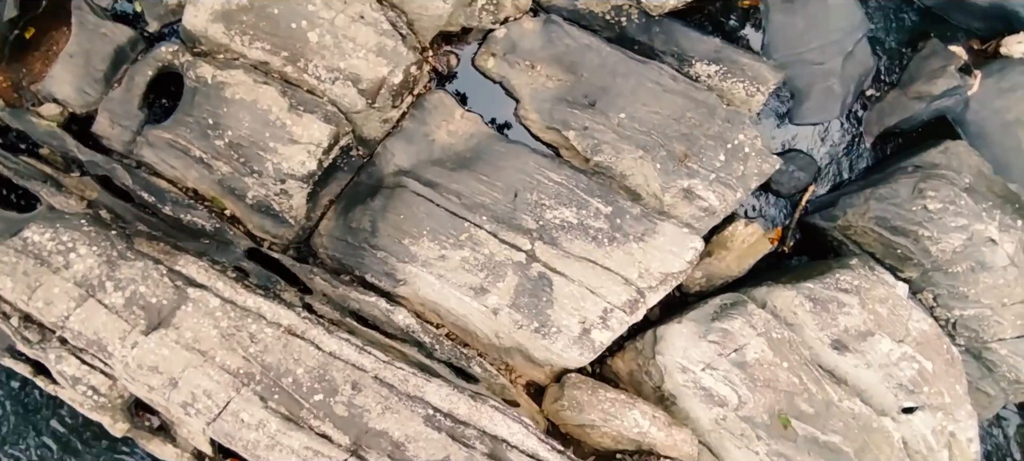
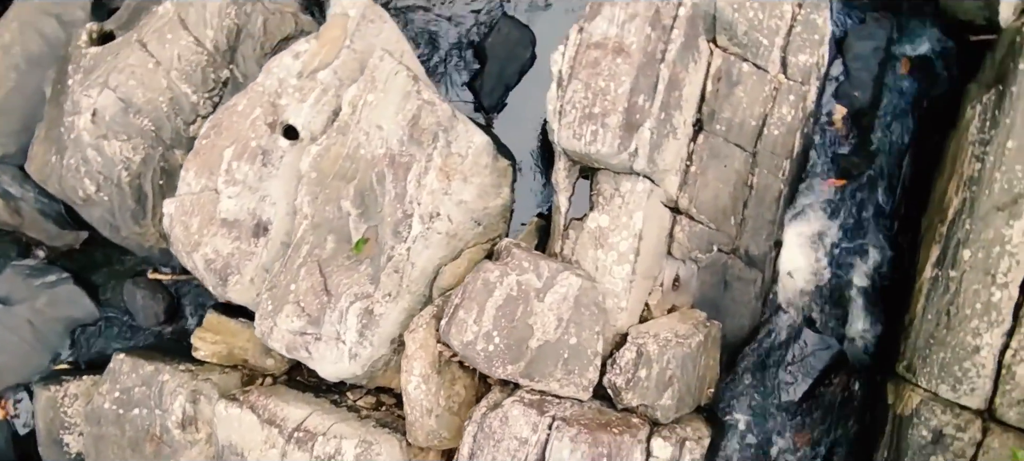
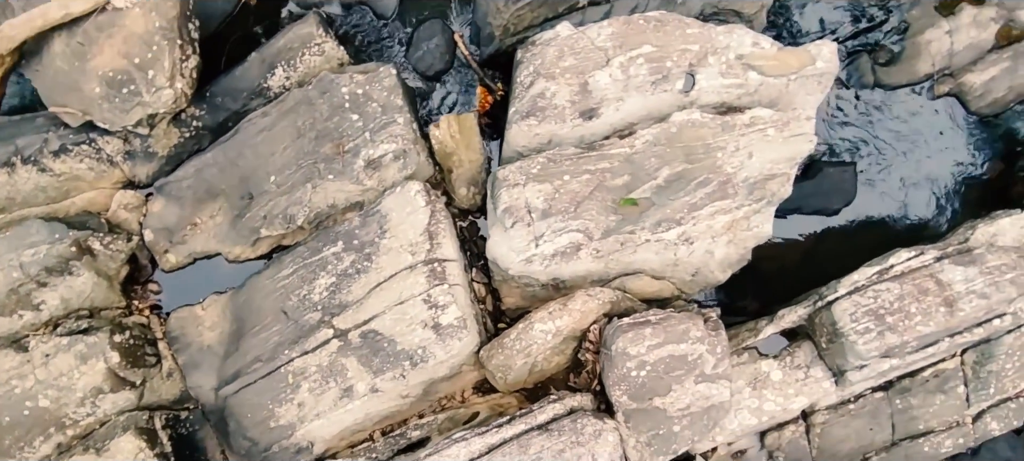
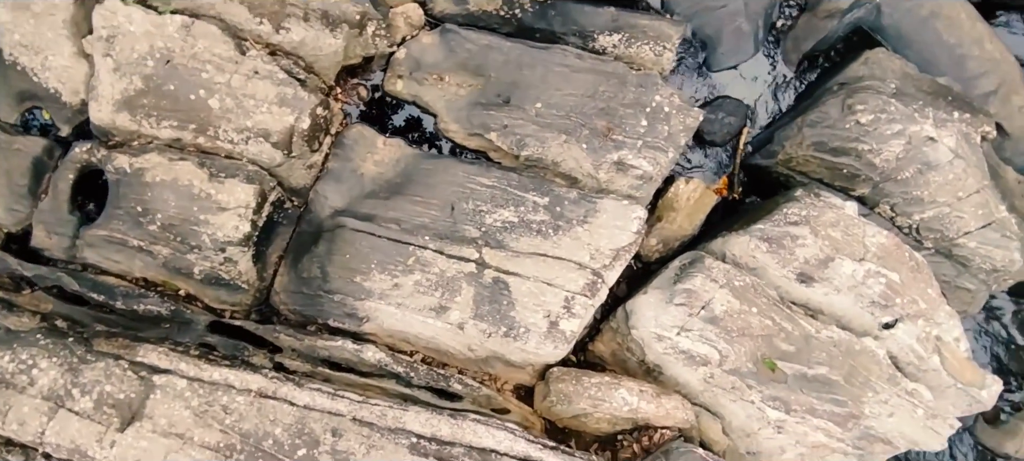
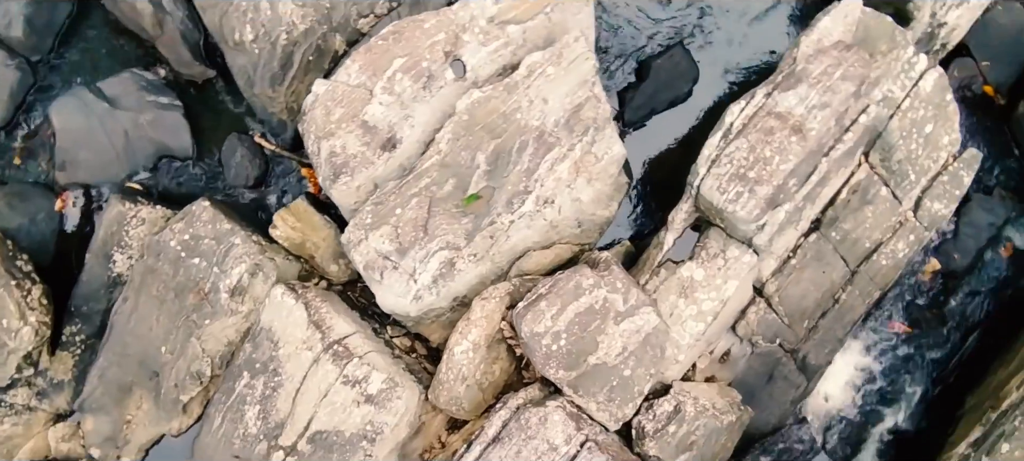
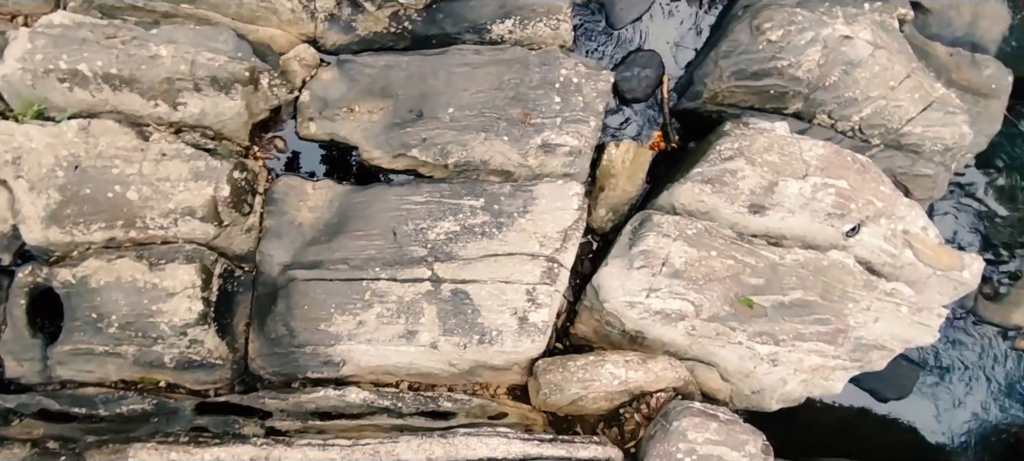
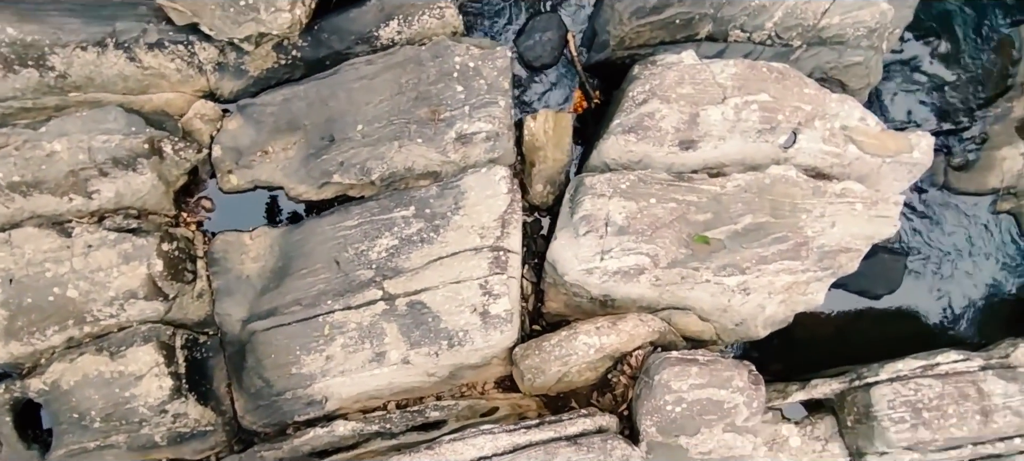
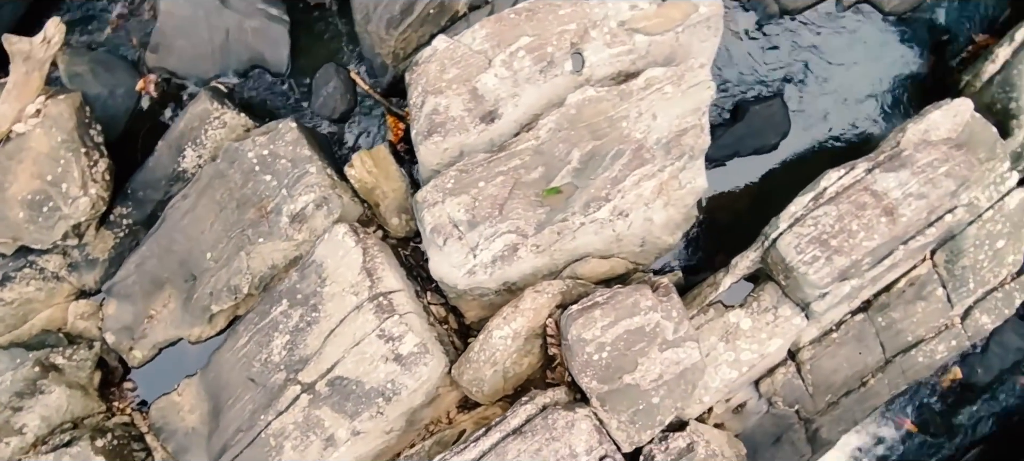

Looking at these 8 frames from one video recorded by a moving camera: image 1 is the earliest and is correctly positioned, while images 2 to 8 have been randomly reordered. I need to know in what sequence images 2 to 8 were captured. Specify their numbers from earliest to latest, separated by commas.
4, 6, 7, 3, 8, 5, 2
